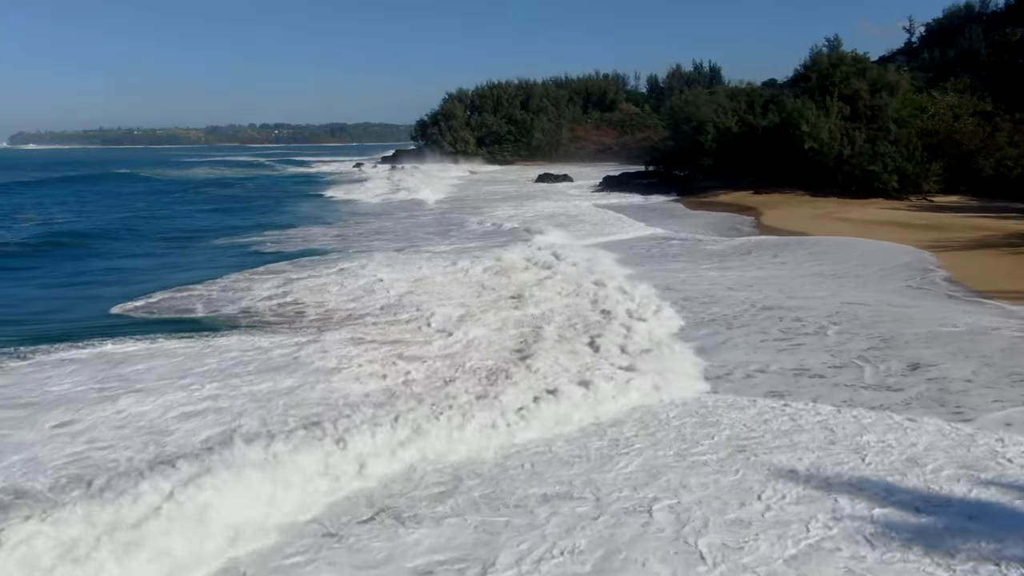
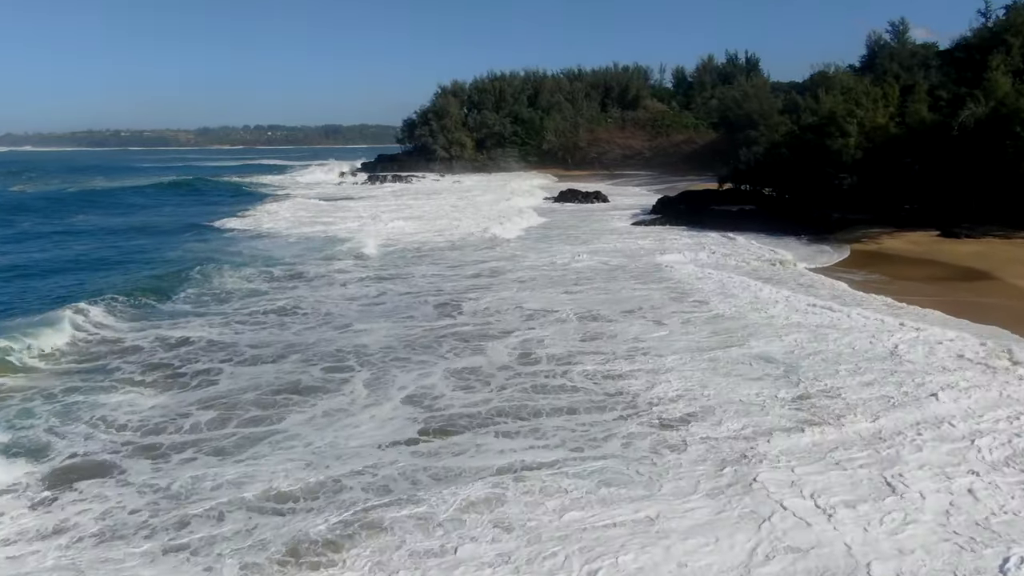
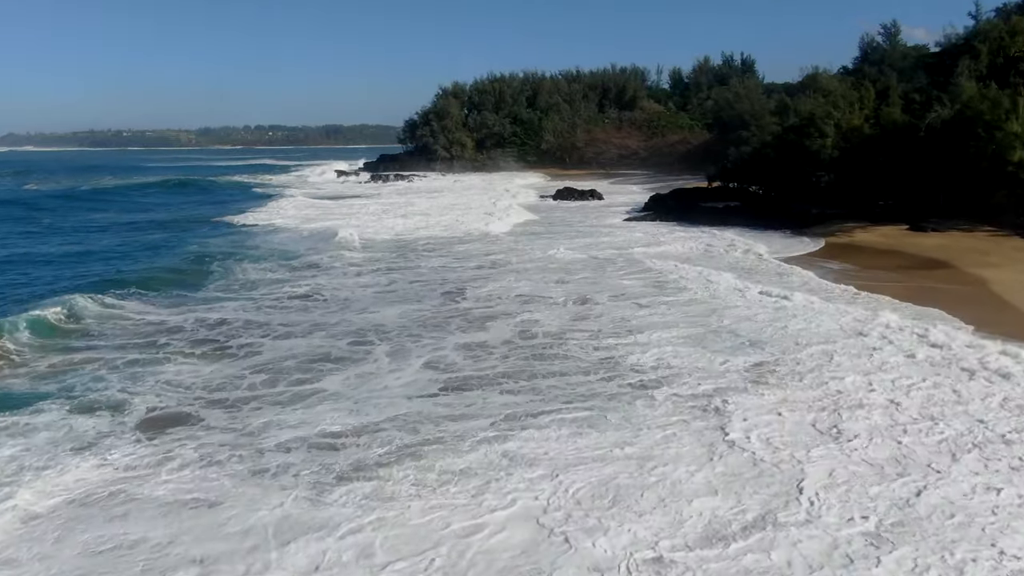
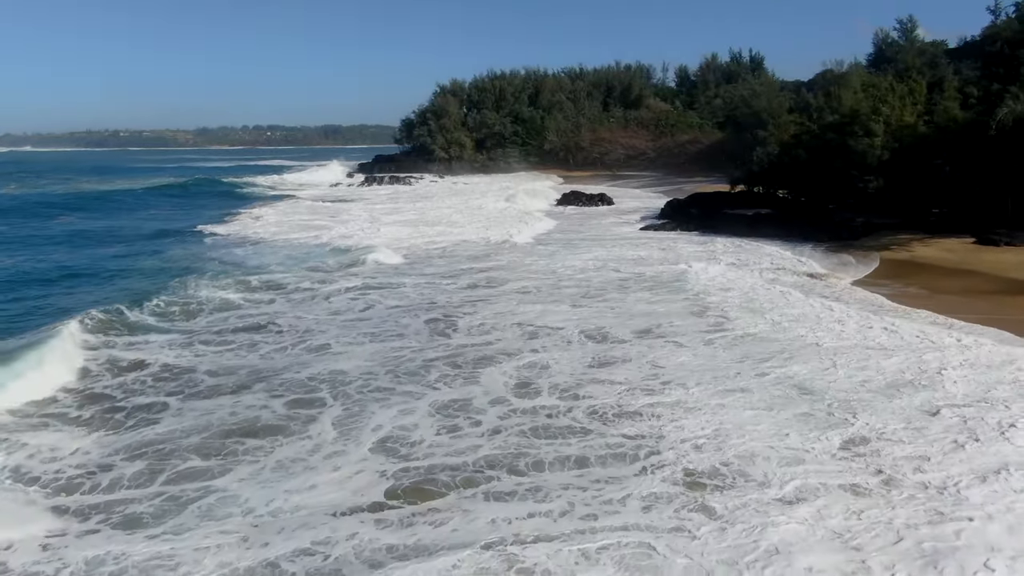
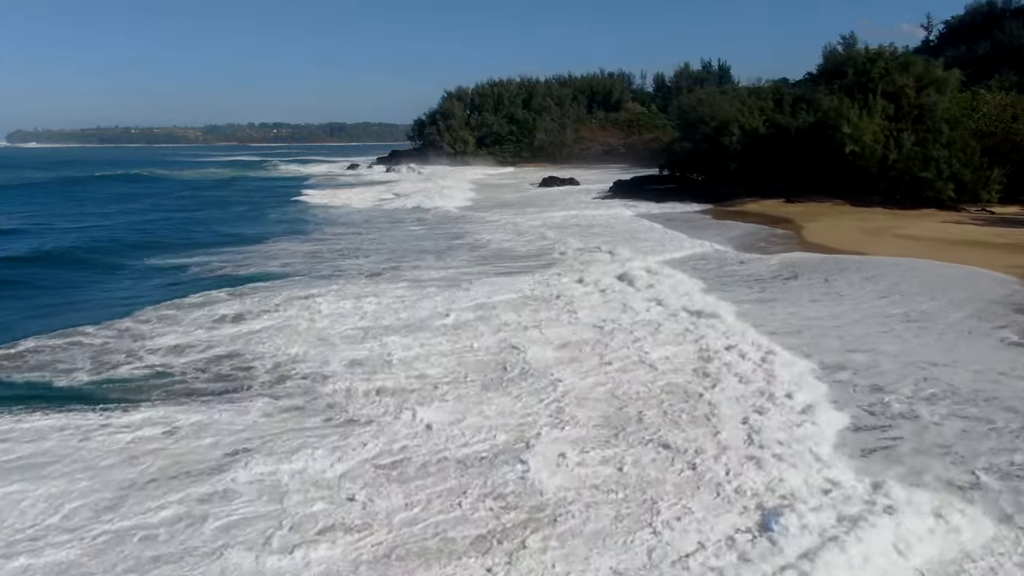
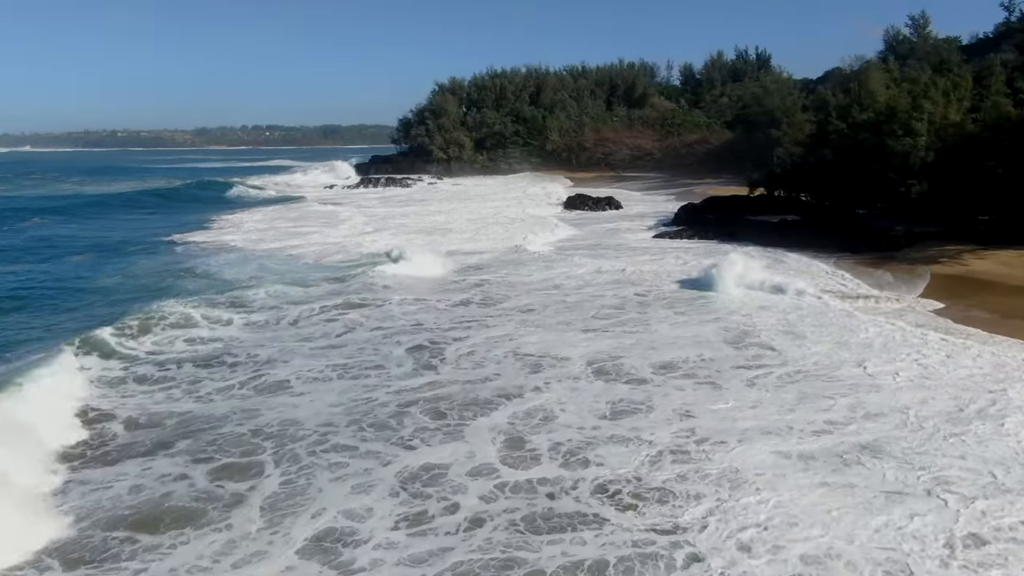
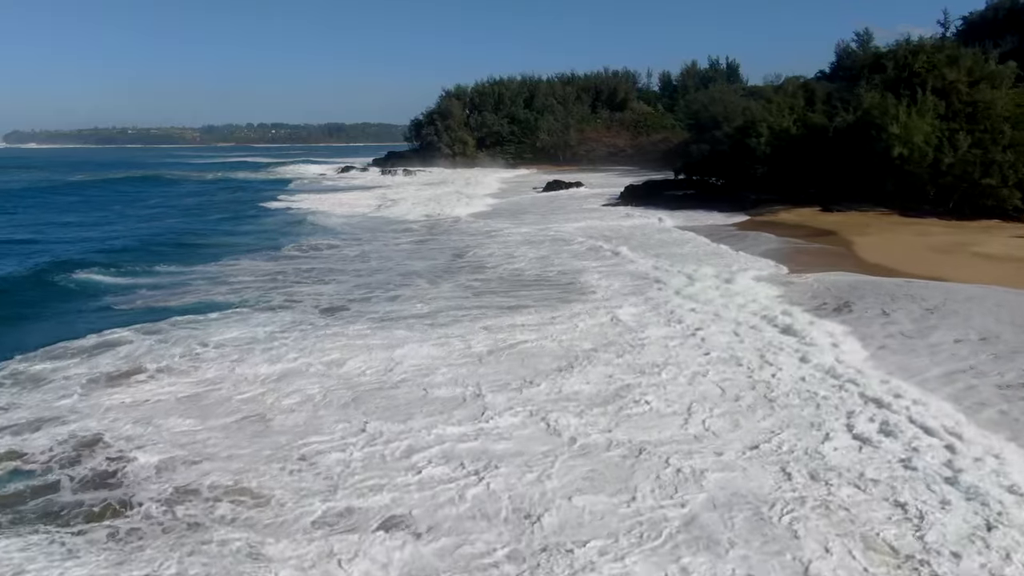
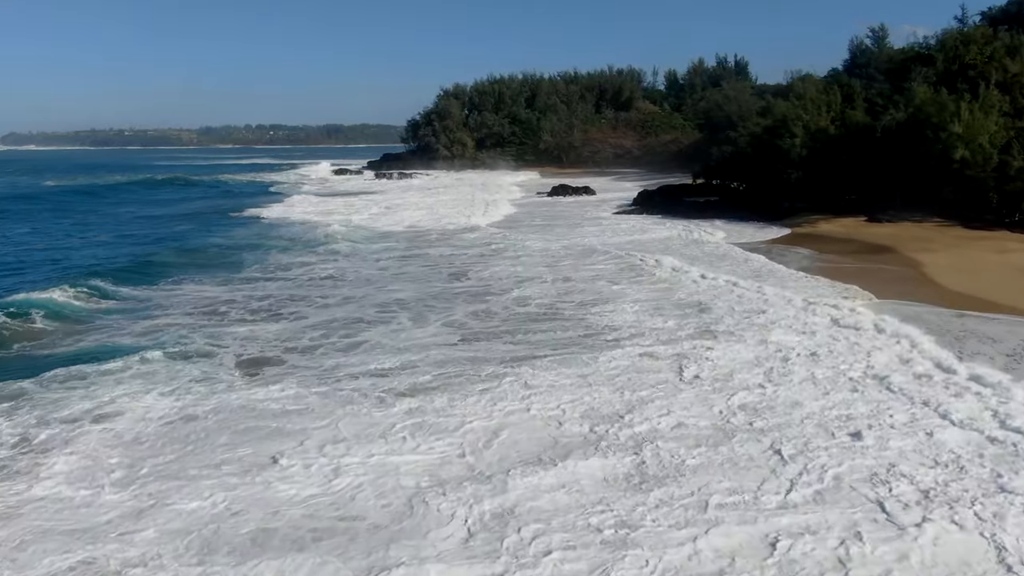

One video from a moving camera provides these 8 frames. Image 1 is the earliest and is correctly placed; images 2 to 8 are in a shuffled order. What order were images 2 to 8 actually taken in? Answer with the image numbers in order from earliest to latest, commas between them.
5, 7, 8, 3, 2, 4, 6
